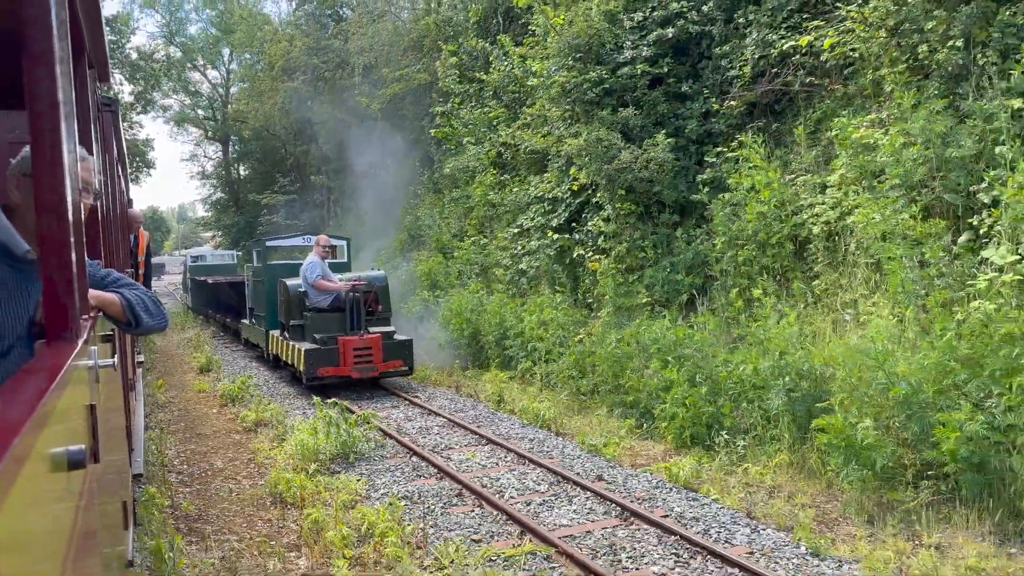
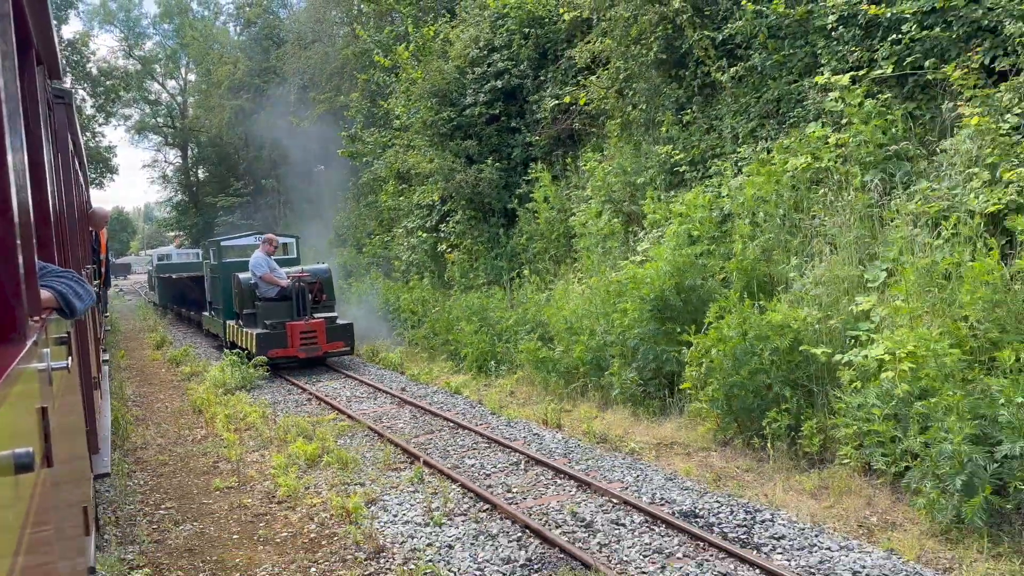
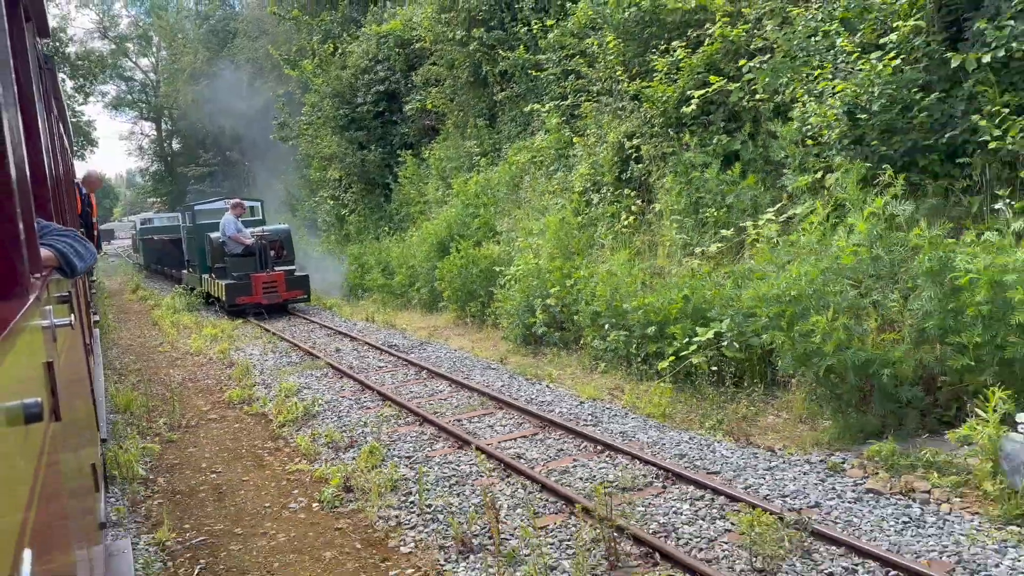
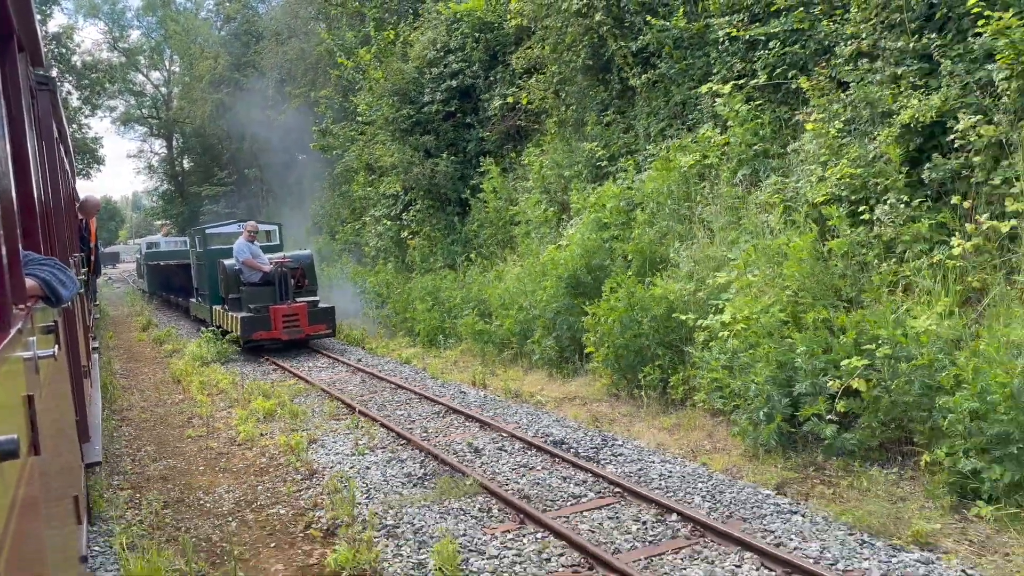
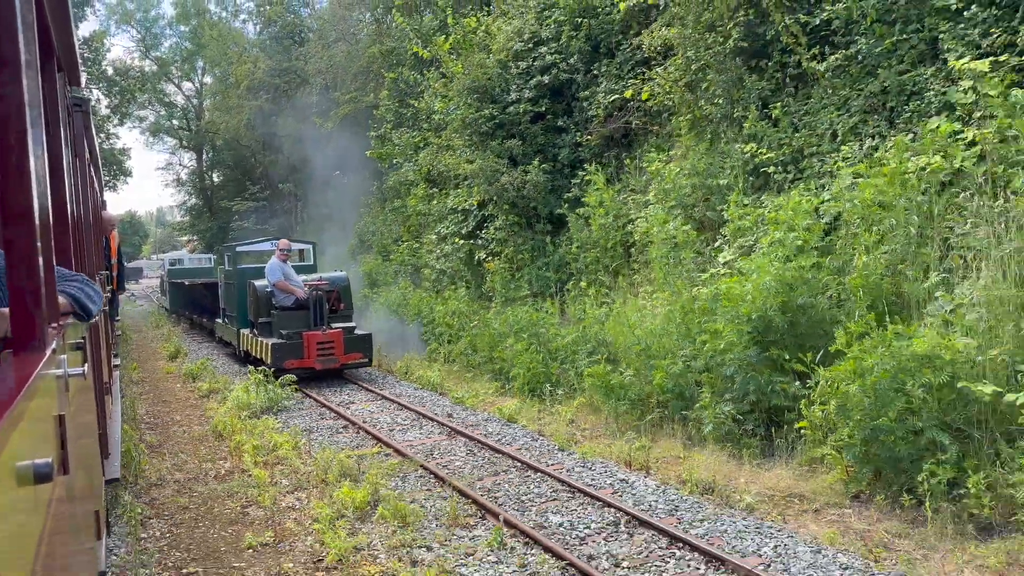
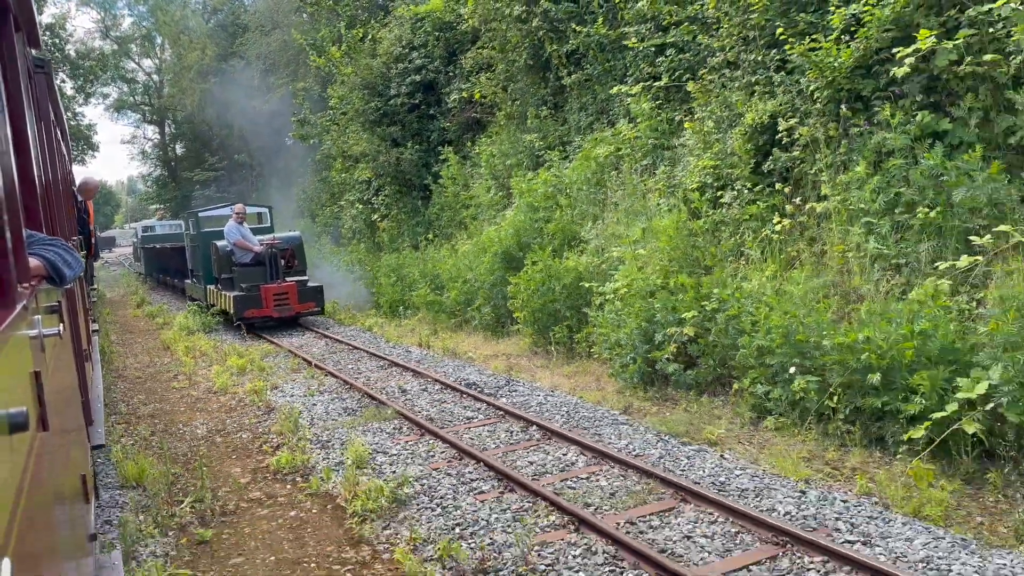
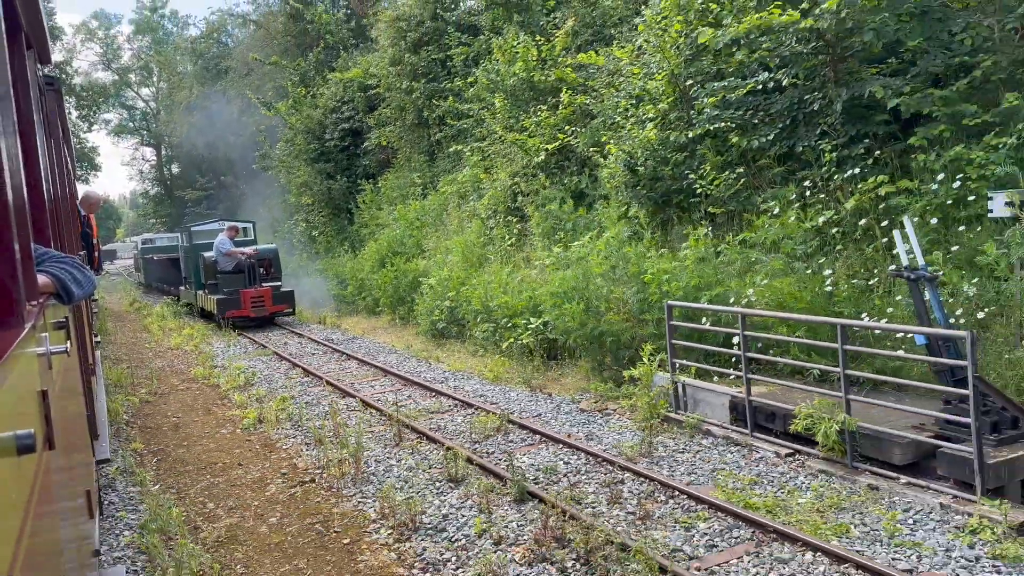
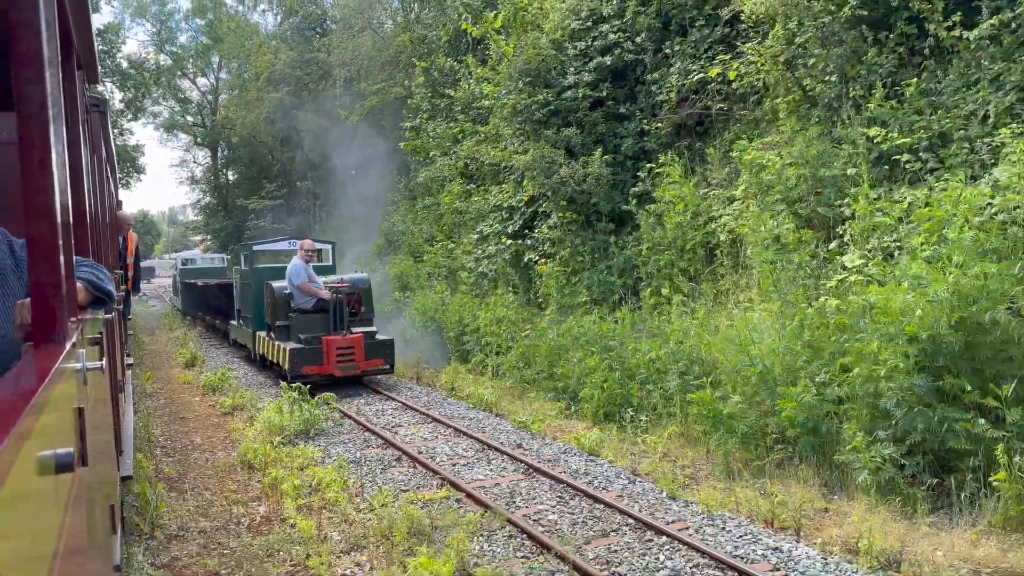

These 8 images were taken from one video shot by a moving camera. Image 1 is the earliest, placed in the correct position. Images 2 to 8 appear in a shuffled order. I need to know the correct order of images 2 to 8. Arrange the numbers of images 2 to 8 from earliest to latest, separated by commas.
8, 5, 2, 4, 6, 3, 7
